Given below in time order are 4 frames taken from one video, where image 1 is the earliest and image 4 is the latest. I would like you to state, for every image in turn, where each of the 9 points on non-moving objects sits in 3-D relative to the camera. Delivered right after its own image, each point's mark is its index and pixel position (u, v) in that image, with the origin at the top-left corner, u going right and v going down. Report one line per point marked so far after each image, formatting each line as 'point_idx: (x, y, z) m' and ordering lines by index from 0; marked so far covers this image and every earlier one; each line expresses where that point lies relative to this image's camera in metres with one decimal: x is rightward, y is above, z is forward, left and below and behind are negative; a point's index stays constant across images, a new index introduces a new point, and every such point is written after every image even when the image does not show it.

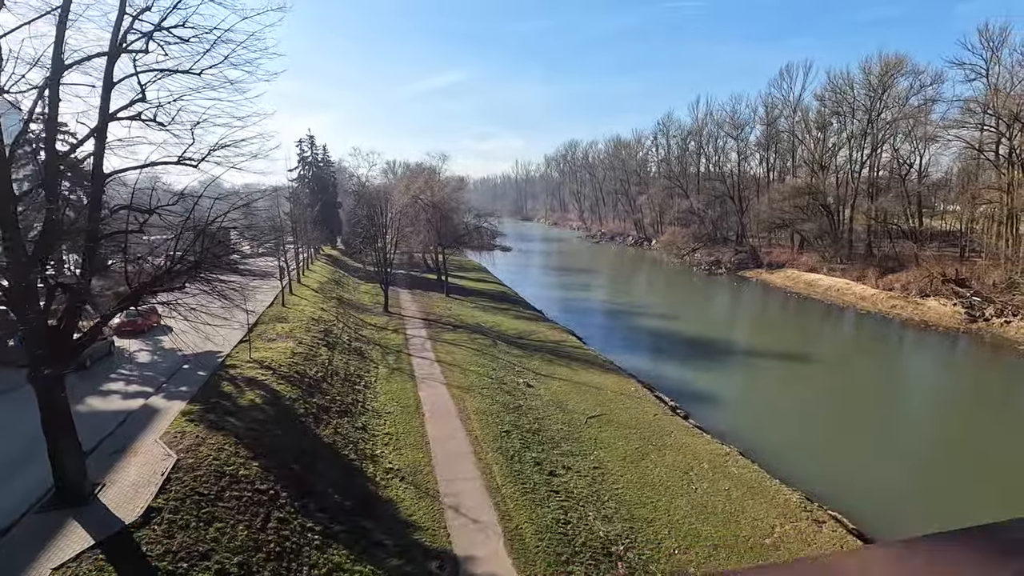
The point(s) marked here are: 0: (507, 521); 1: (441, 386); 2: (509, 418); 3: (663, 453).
0: (-0.1, -4.1, +9.5) m
1: (-2.2, -3.0, +16.5) m
2: (-0.1, -3.5, +14.4) m
3: (+3.7, -4.1, +13.2) m
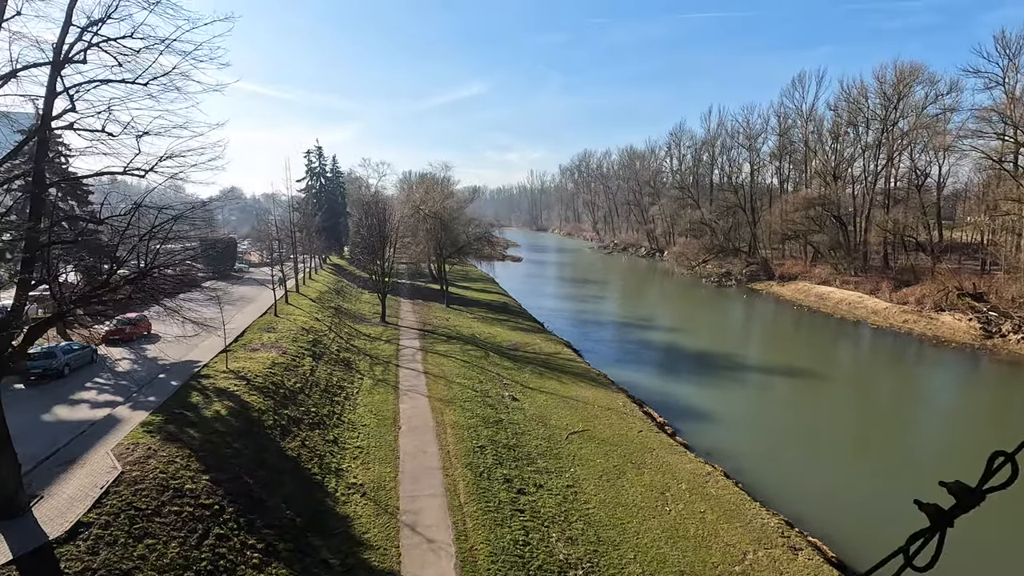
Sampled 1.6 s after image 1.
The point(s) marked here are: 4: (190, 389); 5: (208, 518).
0: (-0.8, -4.3, +9.2) m
1: (-2.7, -3.3, +16.3) m
2: (-0.7, -3.8, +14.1) m
3: (+3.1, -4.4, +12.8) m
4: (-7.4, -2.3, +12.4) m
5: (-4.5, -3.4, +8.0) m
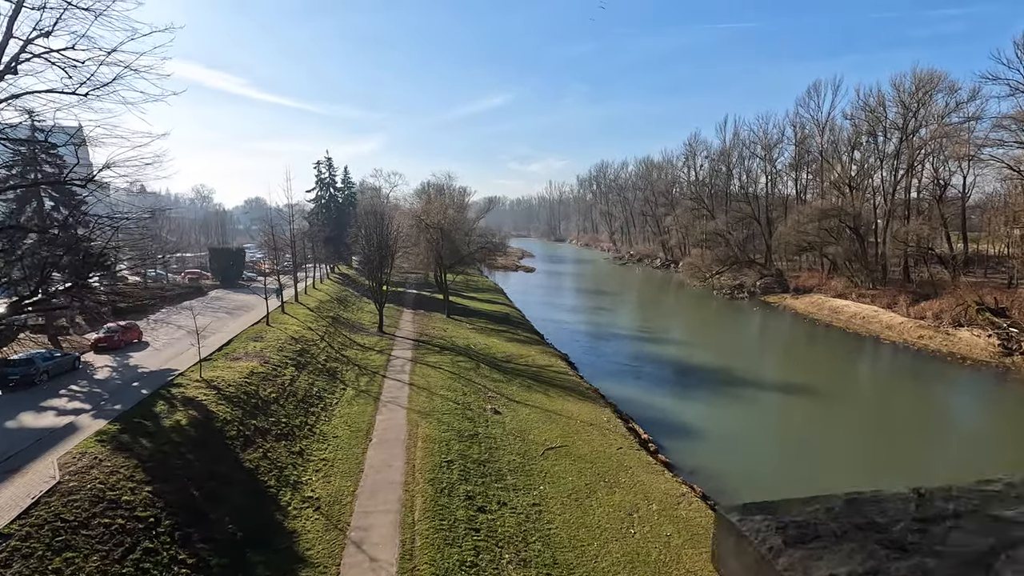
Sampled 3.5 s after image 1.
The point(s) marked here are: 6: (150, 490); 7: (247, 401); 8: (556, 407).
0: (-1.8, -4.5, +8.9) m
1: (-3.3, -3.7, +16.1) m
2: (-1.4, -4.1, +13.8) m
3: (+2.3, -4.7, +12.4) m
4: (-8.2, -2.5, +12.5) m
5: (-5.5, -3.6, +7.9) m
6: (-5.9, -3.3, +8.8) m
7: (-6.7, -2.9, +13.6) m
8: (+1.5, -3.9, +17.8) m
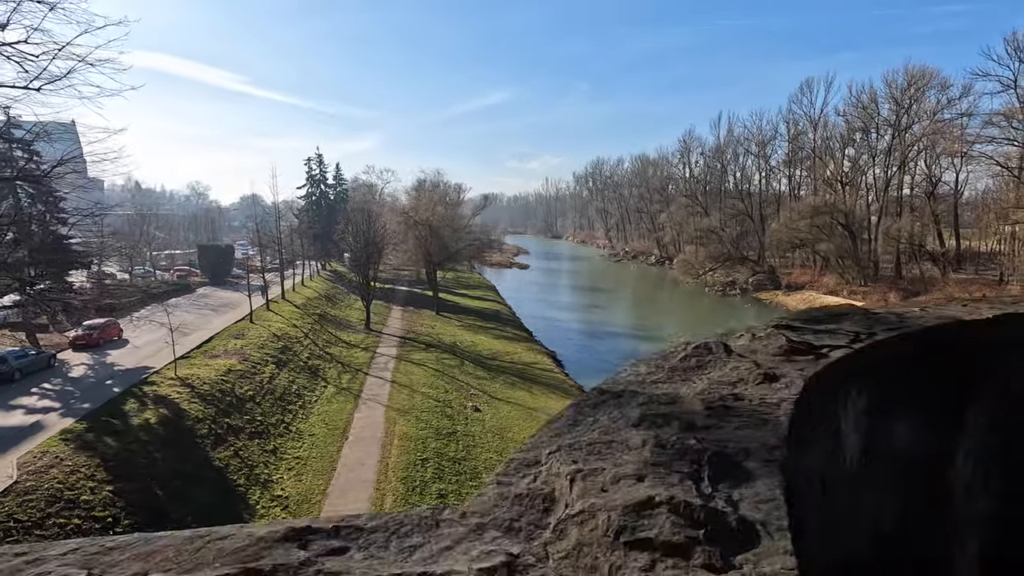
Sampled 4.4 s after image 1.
0: (-2.3, -4.5, +8.8) m
1: (-3.9, -3.6, +16.0) m
2: (-2.0, -4.0, +13.8) m
3: (+1.7, -4.6, +12.3) m
4: (-8.8, -2.5, +12.4) m
5: (-6.1, -3.5, +7.8) m
6: (-6.5, -3.2, +8.7) m
7: (-7.3, -2.8, +13.5) m
8: (+0.9, -3.8, +17.8) m
